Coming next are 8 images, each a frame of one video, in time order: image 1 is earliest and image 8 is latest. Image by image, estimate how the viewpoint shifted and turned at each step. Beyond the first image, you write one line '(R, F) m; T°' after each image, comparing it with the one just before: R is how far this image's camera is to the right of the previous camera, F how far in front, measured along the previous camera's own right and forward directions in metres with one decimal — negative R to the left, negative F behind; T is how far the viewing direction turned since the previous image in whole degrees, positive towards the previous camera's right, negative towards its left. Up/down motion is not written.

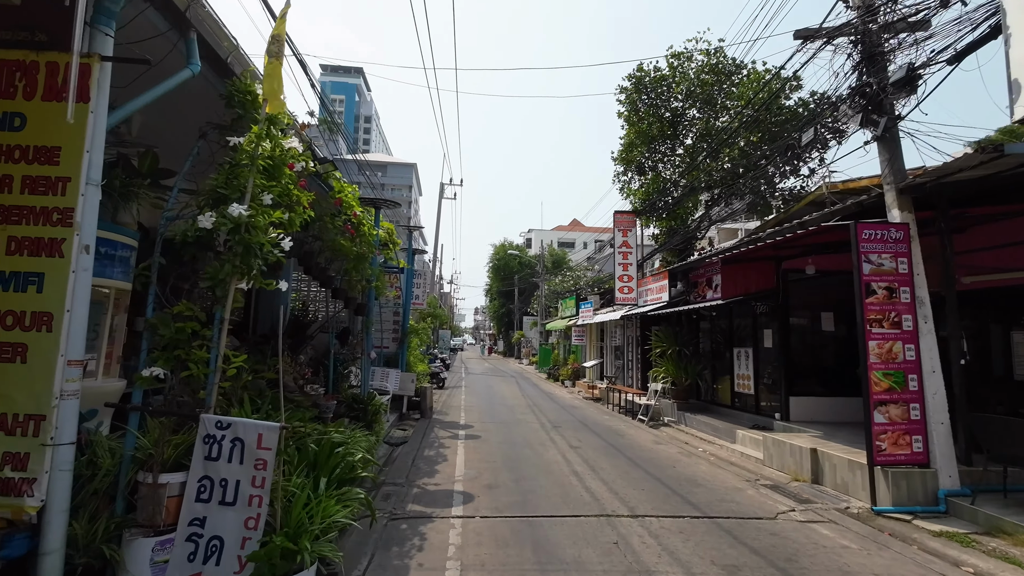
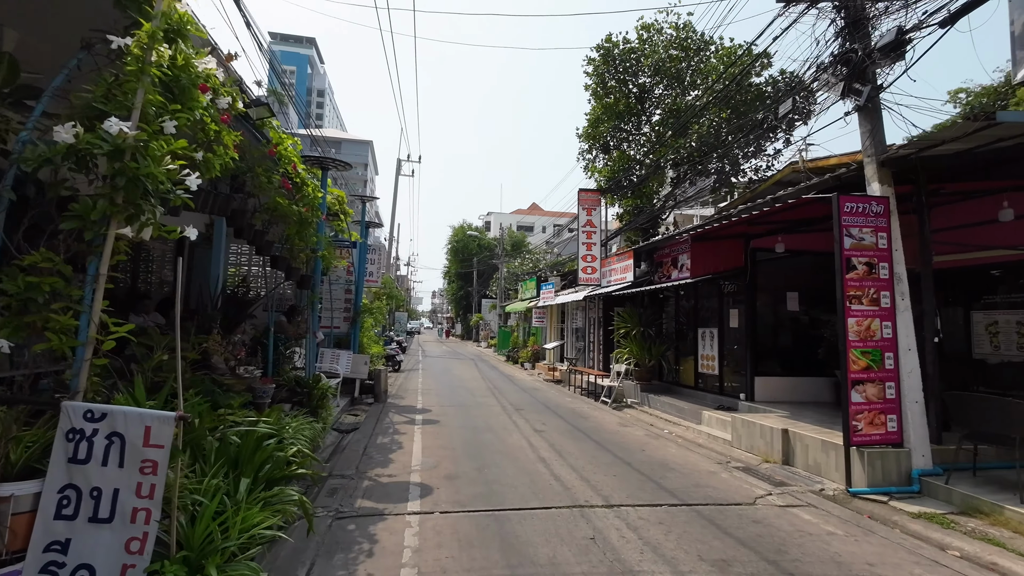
(-0.1, +0.6) m; +5°
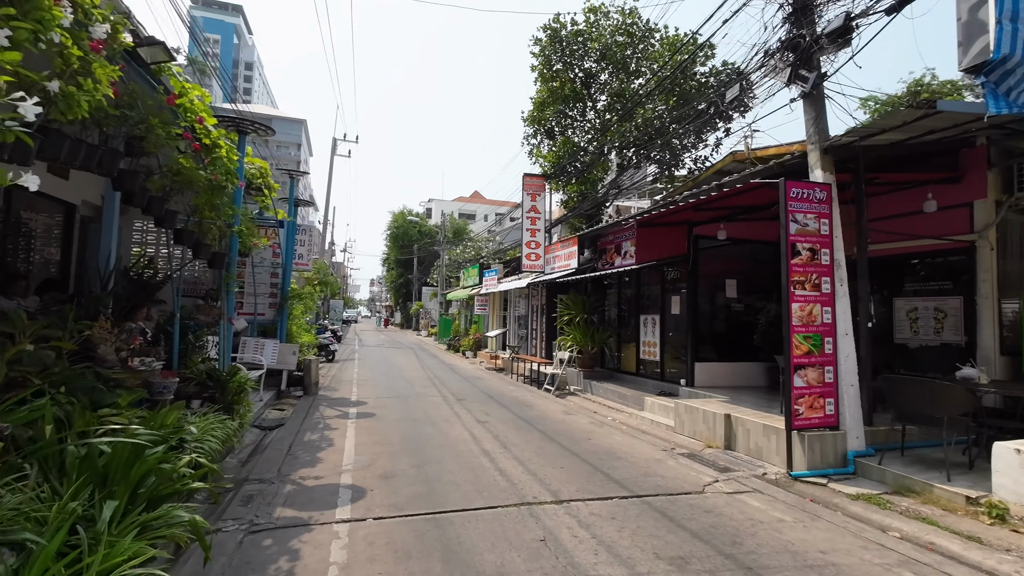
(0.0, +0.4) m; +7°
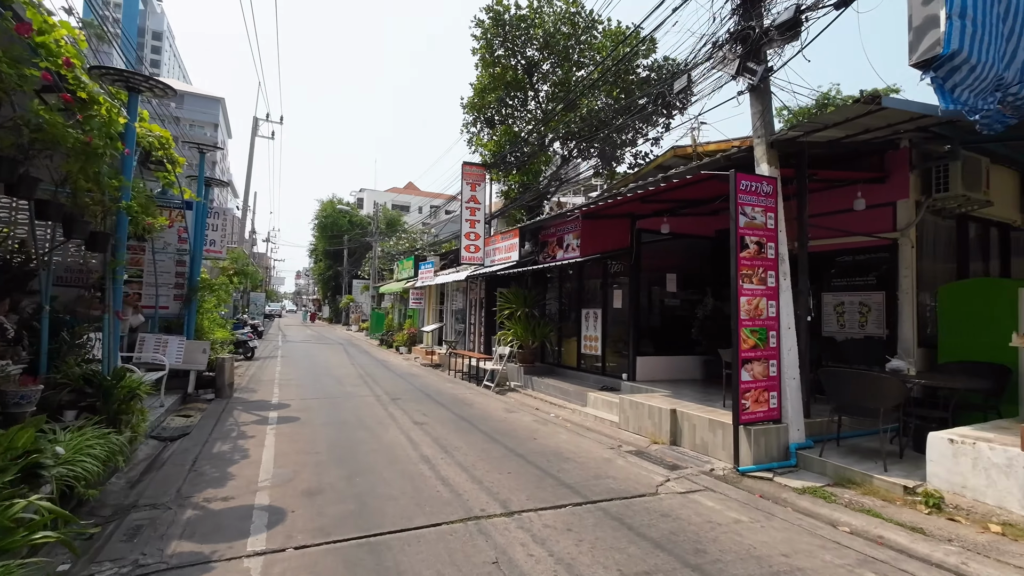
(-0.1, +0.5) m; +8°
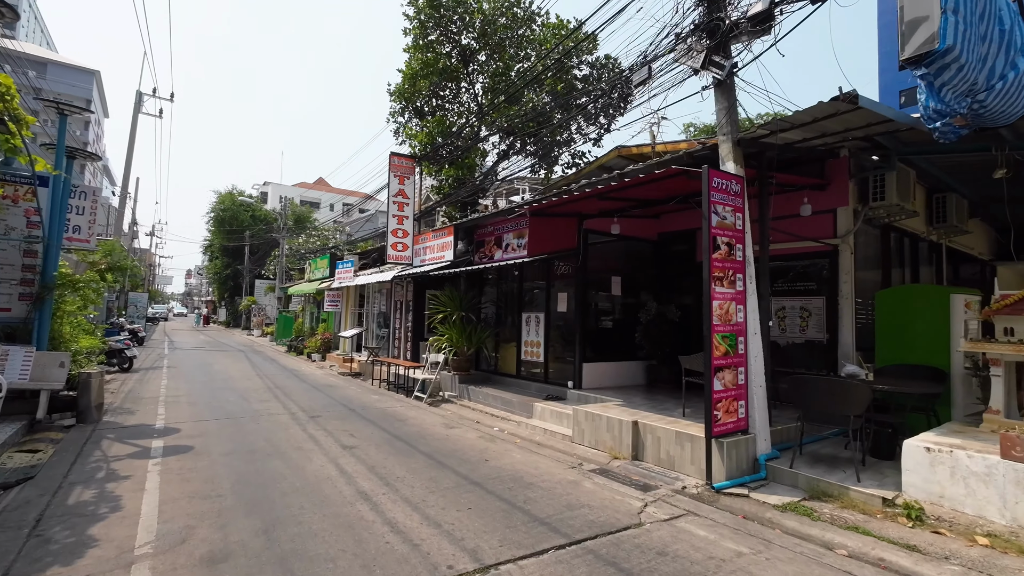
(-0.4, +0.8) m; +10°
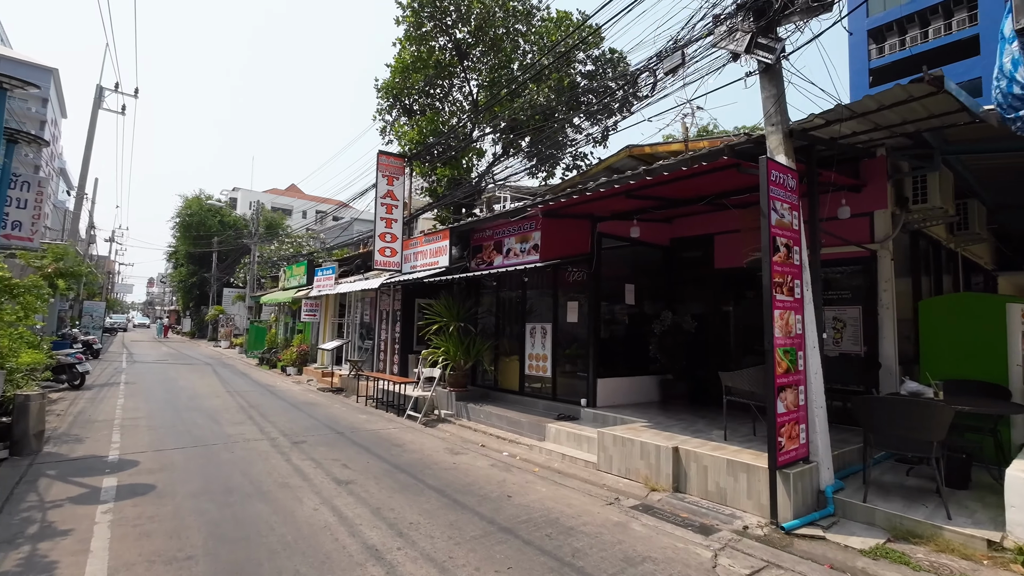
(-0.6, +0.8) m; +3°
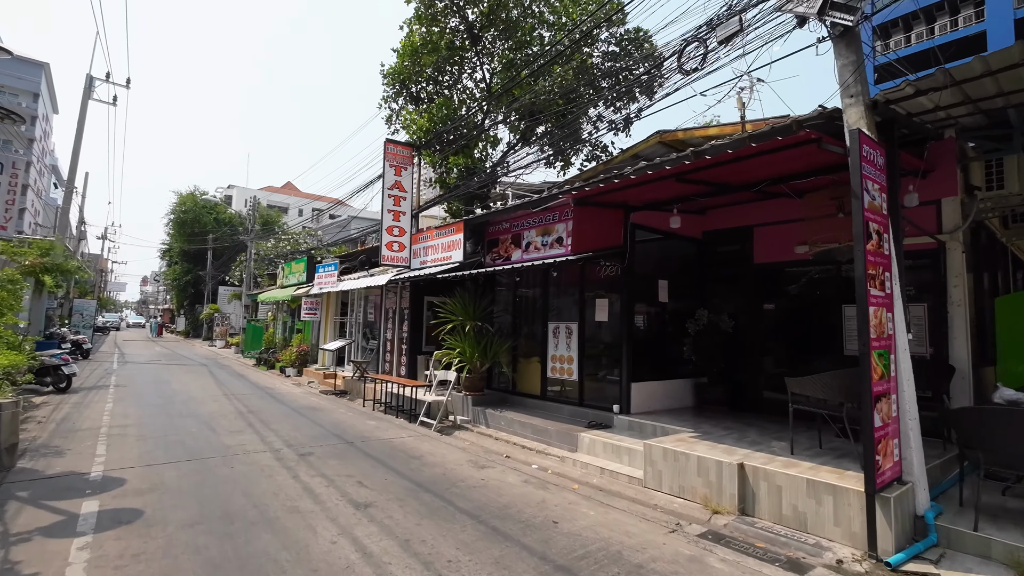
(-0.5, +0.7) m; 0°
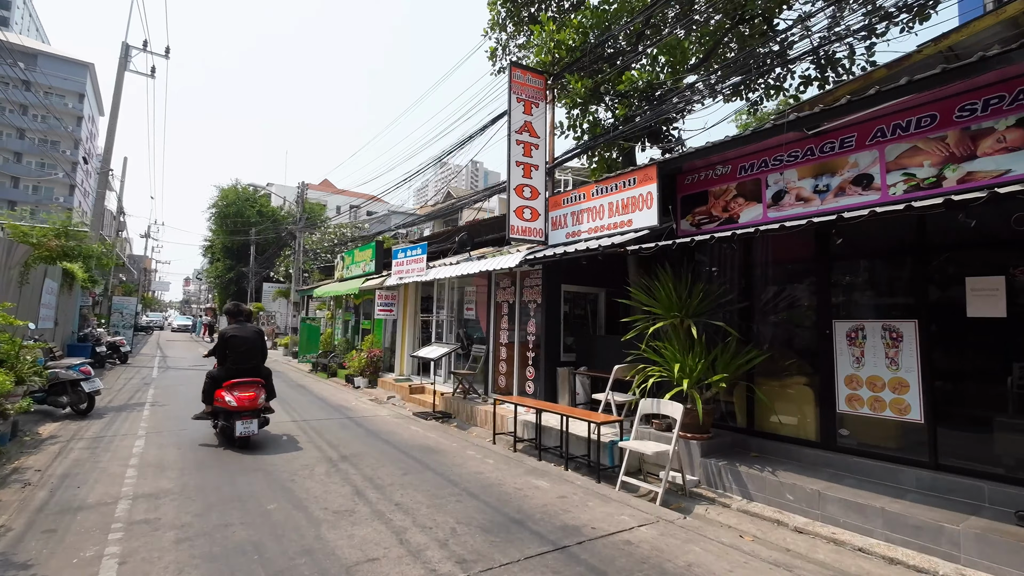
(-2.6, +3.5) m; -3°
